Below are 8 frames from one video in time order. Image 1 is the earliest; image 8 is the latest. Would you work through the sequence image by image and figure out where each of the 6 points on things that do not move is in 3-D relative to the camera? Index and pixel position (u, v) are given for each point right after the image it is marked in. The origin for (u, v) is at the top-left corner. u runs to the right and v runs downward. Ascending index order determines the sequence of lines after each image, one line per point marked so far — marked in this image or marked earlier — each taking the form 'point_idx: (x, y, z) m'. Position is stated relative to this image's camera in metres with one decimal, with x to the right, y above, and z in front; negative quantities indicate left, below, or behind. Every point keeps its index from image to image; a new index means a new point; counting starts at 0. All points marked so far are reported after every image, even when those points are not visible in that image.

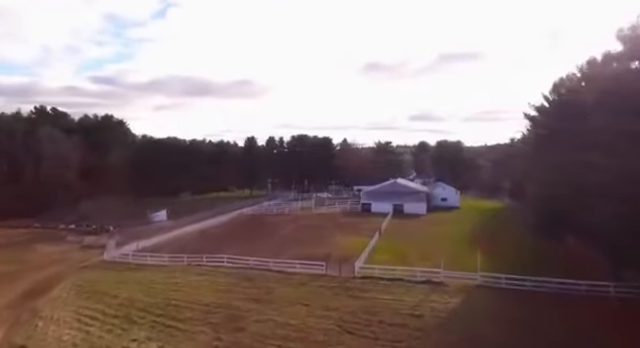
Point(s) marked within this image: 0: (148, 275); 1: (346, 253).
0: (-6.0, -3.5, +15.8) m
1: (+1.2, -3.4, +19.3) m
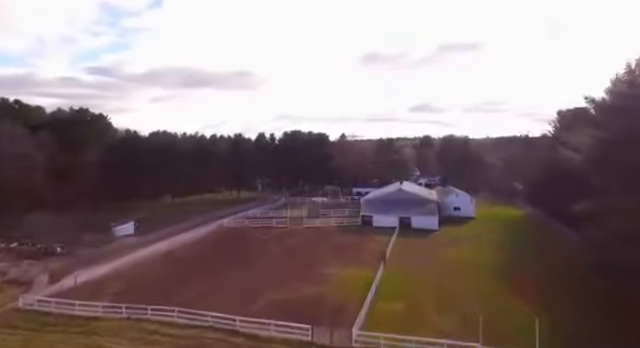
0: (-6.4, -4.1, +11.3) m
1: (+0.7, -3.9, +14.8) m
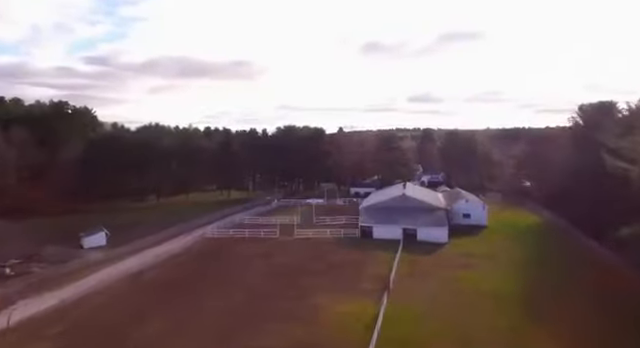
0: (-6.8, -4.7, +8.3) m
1: (+0.4, -4.4, +11.8) m
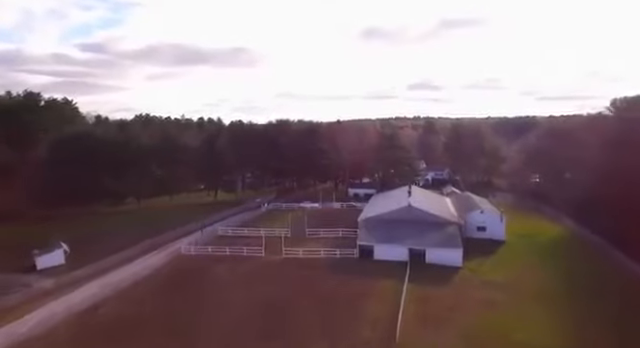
0: (-7.1, -5.5, +5.0) m
1: (+0.1, -5.1, +8.5) m
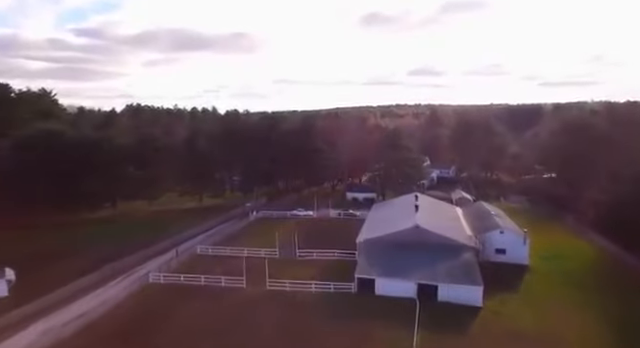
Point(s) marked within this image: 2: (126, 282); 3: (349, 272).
0: (-7.4, -6.6, +1.9) m
1: (-0.2, -6.1, +5.4) m
2: (-7.9, -4.4, +18.4) m
3: (+1.2, -3.8, +18.4) m
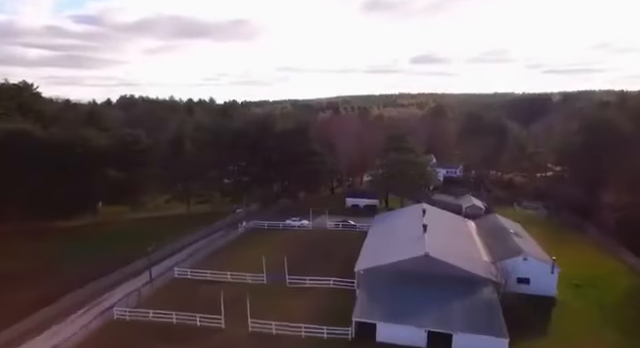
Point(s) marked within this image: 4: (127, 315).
0: (-7.7, -7.7, -0.6) m
1: (-0.5, -7.1, +2.9) m
2: (-8.2, -5.0, +15.9) m
3: (+0.9, -4.4, +15.8) m
4: (-6.7, -4.9, +15.7) m
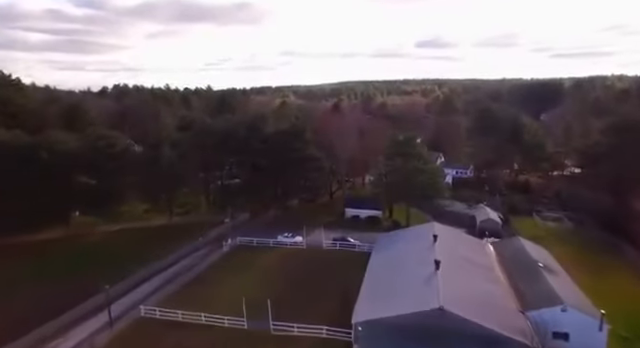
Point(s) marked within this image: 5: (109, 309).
0: (-8.2, -9.1, -3.4) m
1: (-1.0, -8.4, 0.0) m
2: (-8.5, -5.9, +13.0) m
3: (+0.6, -5.3, +12.8) m
4: (-7.0, -5.7, +12.8) m
5: (-7.8, -5.0, +17.0) m
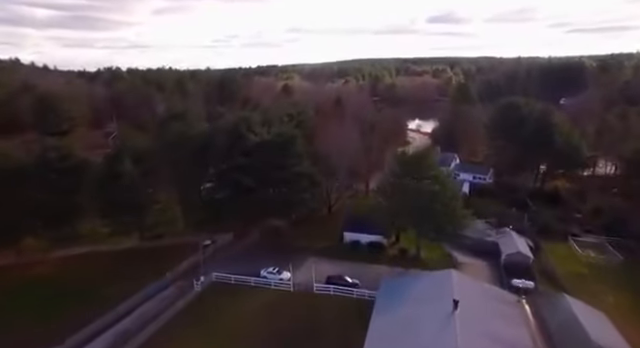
0: (-9.1, -11.4, -7.0) m
1: (-1.8, -10.5, -3.8) m
2: (-9.0, -7.4, +9.3) m
3: (0.0, -6.8, +8.8) m
4: (-7.6, -7.2, +9.0) m
5: (-8.3, -6.3, +13.1) m
